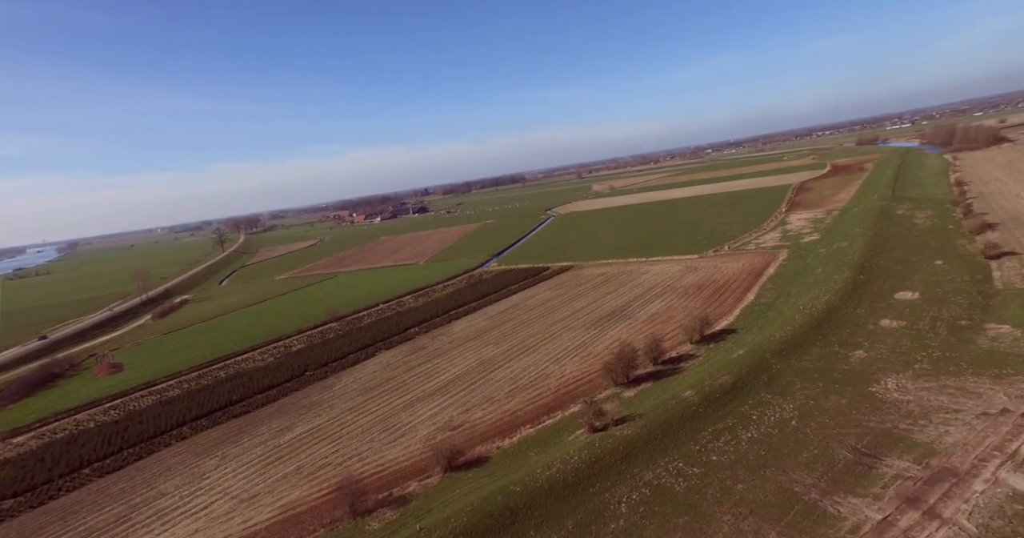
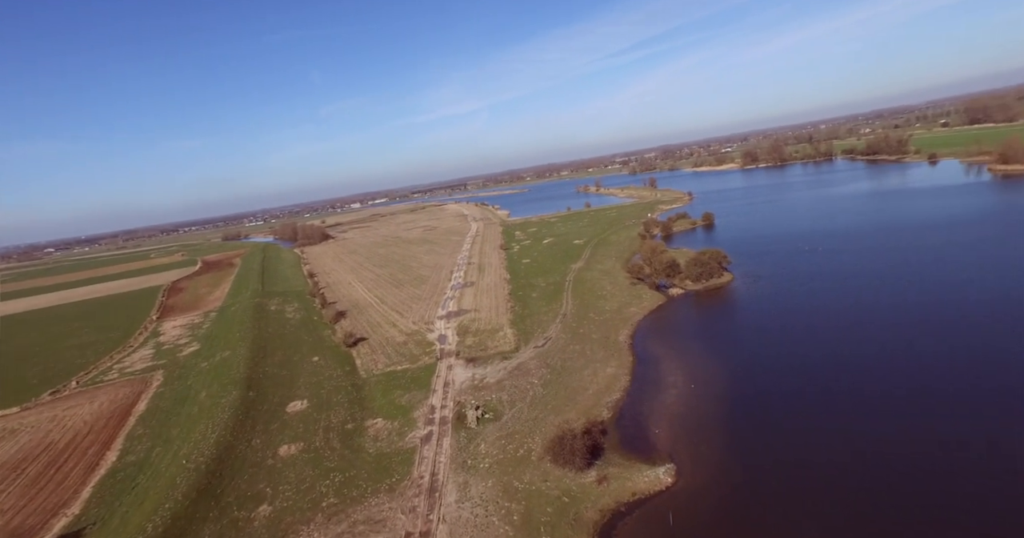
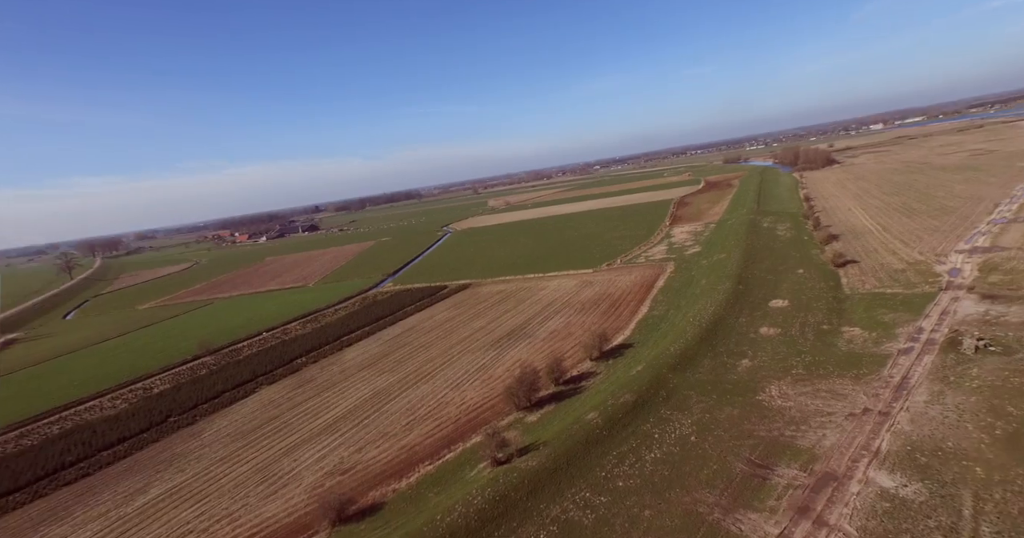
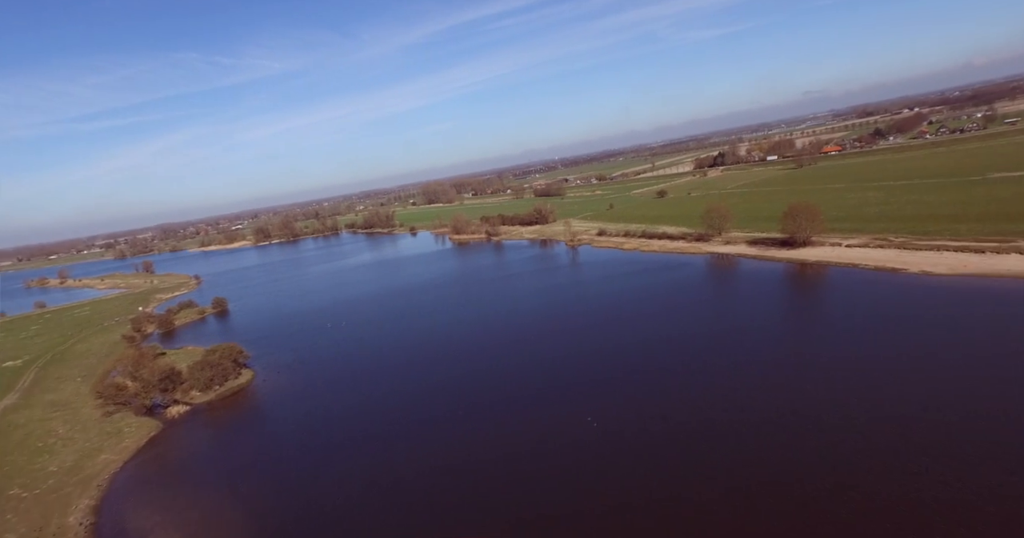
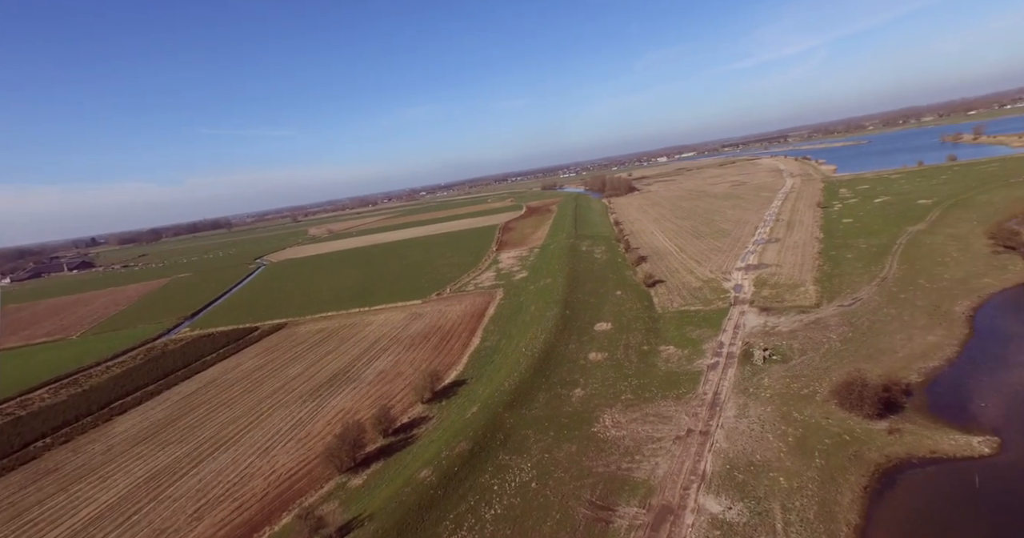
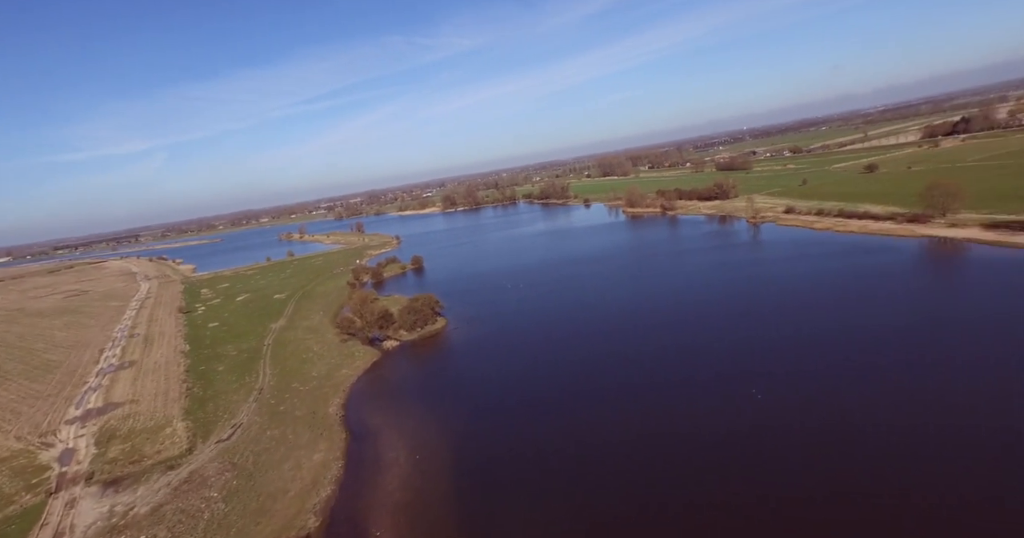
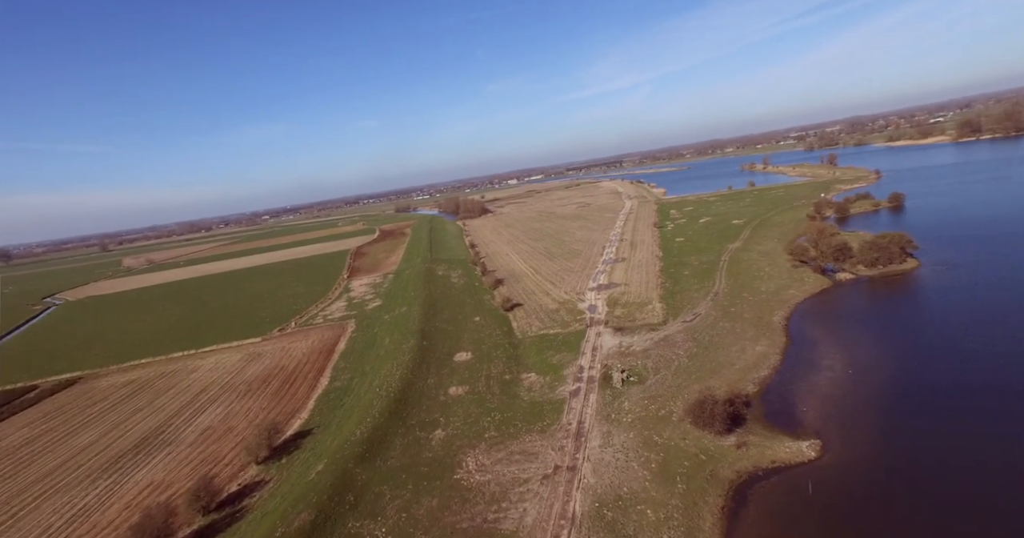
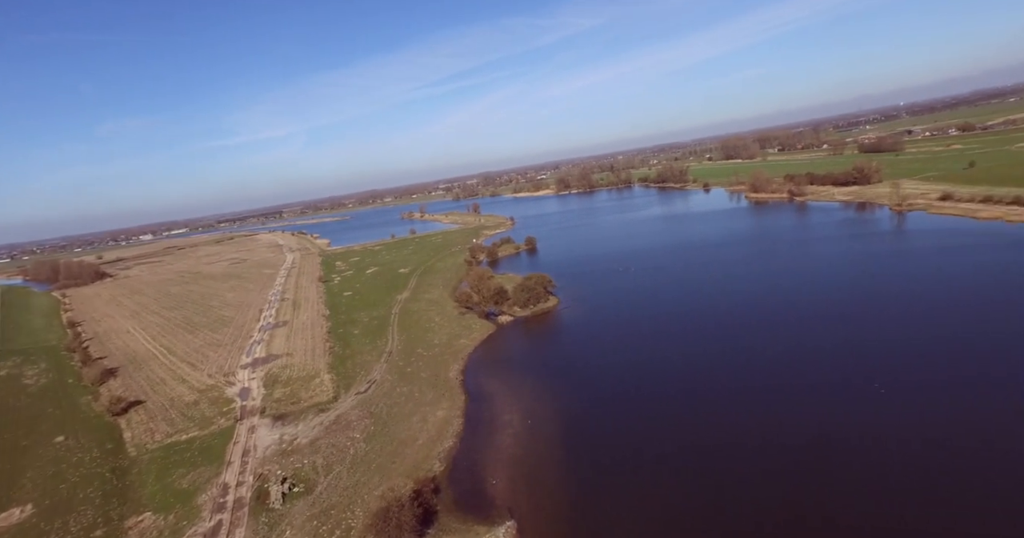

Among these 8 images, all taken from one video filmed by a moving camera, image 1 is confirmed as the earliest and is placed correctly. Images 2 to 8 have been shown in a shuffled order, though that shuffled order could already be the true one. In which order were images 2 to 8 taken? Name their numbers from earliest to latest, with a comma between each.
3, 5, 7, 2, 8, 6, 4
